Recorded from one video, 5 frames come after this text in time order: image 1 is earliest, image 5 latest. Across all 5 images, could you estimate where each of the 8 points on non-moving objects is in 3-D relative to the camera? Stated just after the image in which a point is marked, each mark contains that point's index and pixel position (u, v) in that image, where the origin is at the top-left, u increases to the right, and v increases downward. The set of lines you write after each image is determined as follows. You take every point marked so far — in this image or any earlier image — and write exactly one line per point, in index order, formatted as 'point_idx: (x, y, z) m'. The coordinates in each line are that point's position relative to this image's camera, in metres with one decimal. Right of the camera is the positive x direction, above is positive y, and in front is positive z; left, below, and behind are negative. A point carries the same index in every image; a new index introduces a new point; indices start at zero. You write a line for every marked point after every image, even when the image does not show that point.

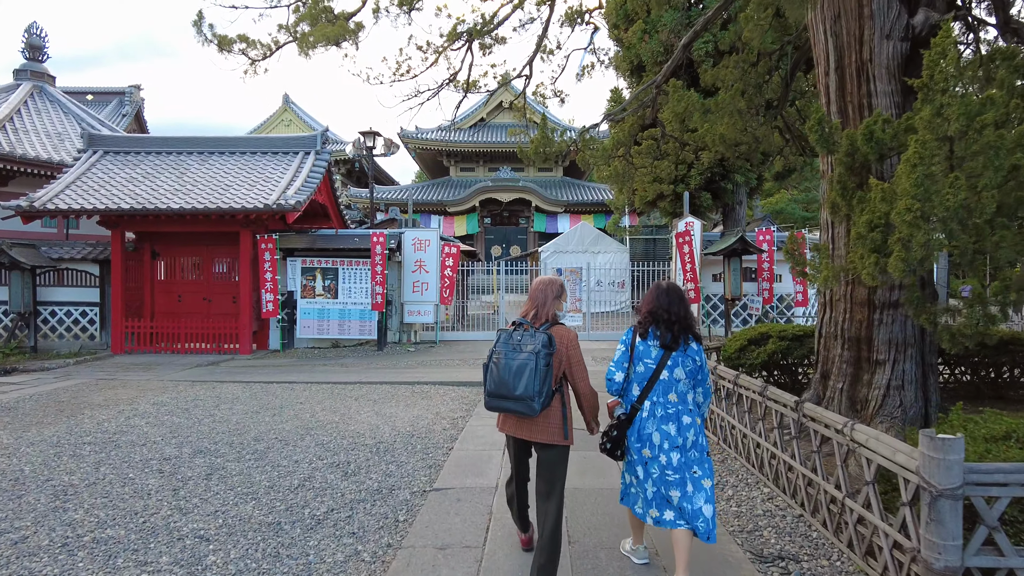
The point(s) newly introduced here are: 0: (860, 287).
0: (+2.2, 0.0, +4.3) m
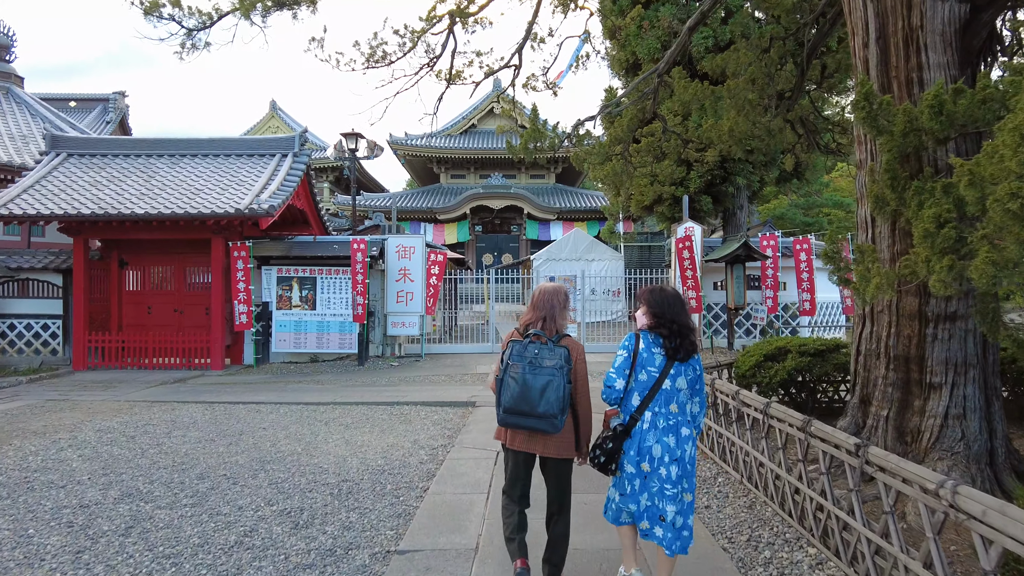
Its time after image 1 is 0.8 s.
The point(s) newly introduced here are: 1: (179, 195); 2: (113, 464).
0: (+2.2, 0.0, +3.6) m
1: (-5.4, +1.5, +10.6) m
2: (-2.9, -1.3, +4.7) m
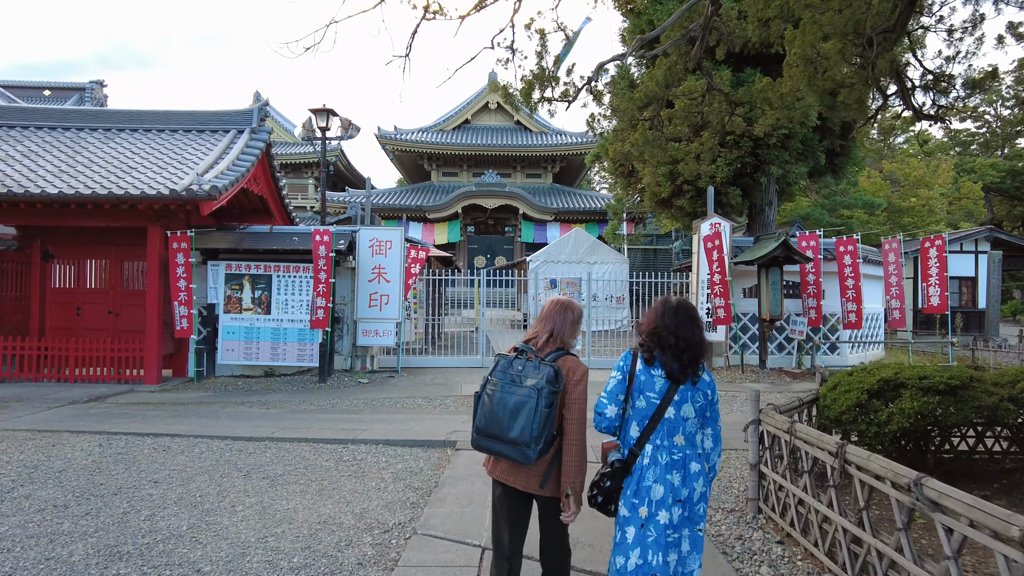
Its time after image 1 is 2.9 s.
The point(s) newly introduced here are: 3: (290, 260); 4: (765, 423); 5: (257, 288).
0: (+2.2, -0.1, +1.9) m
1: (-5.4, +1.5, +8.8) m
2: (-2.9, -1.2, +2.9) m
3: (-3.1, +0.4, +9.4) m
4: (+1.4, -0.7, +3.6) m
5: (-3.5, 0.0, +9.1) m
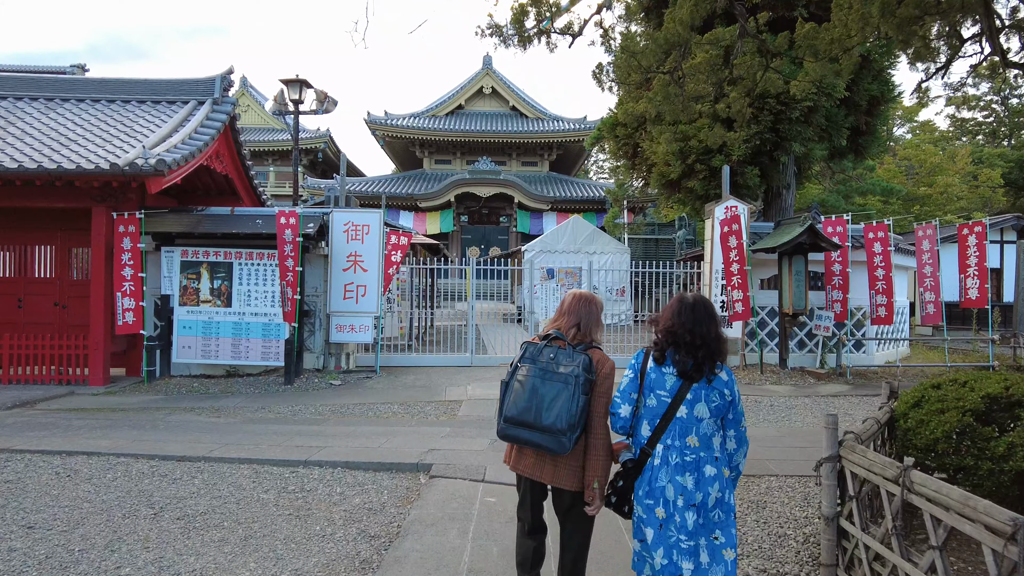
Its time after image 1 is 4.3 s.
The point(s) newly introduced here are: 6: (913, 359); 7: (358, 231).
0: (+2.1, 0.0, +0.9) m
1: (-5.5, +1.7, +7.7) m
2: (-3.0, -1.2, +1.9) m
3: (-3.2, +0.5, +8.4) m
4: (+1.3, -0.7, +2.5) m
5: (-3.6, +0.1, +8.1) m
6: (+6.2, -1.1, +10.2) m
7: (-2.0, +0.7, +8.4) m
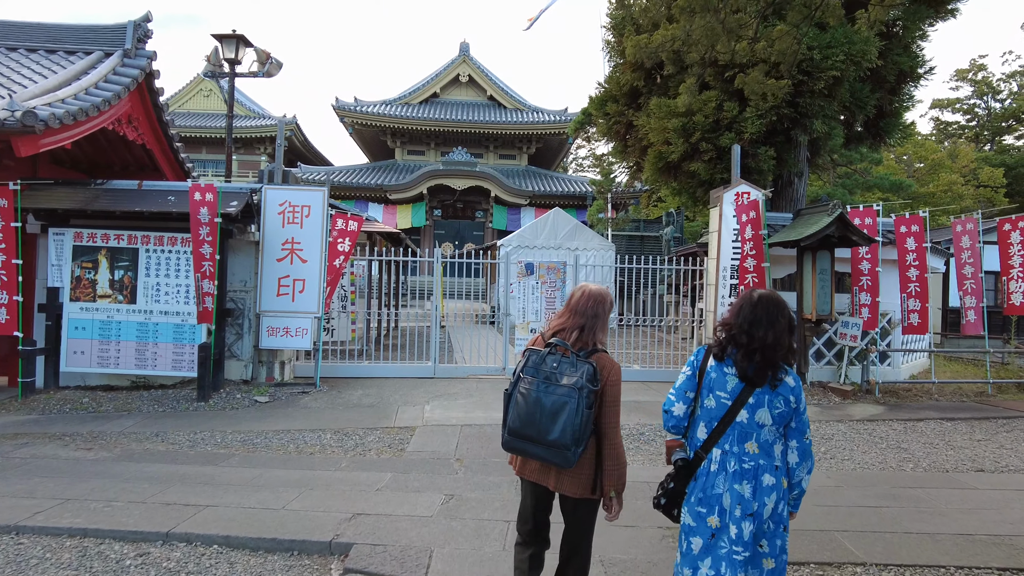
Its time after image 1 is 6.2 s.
0: (+2.1, 0.0, -0.5) m
1: (-5.7, +1.8, +6.1) m
2: (-3.0, -1.1, +0.4) m
3: (-3.5, +0.6, +6.8) m
4: (+1.2, -0.7, +1.2) m
5: (-3.9, +0.2, +6.5) m
6: (+5.8, -1.2, +9.0) m
7: (-2.2, +0.8, +6.9) m
